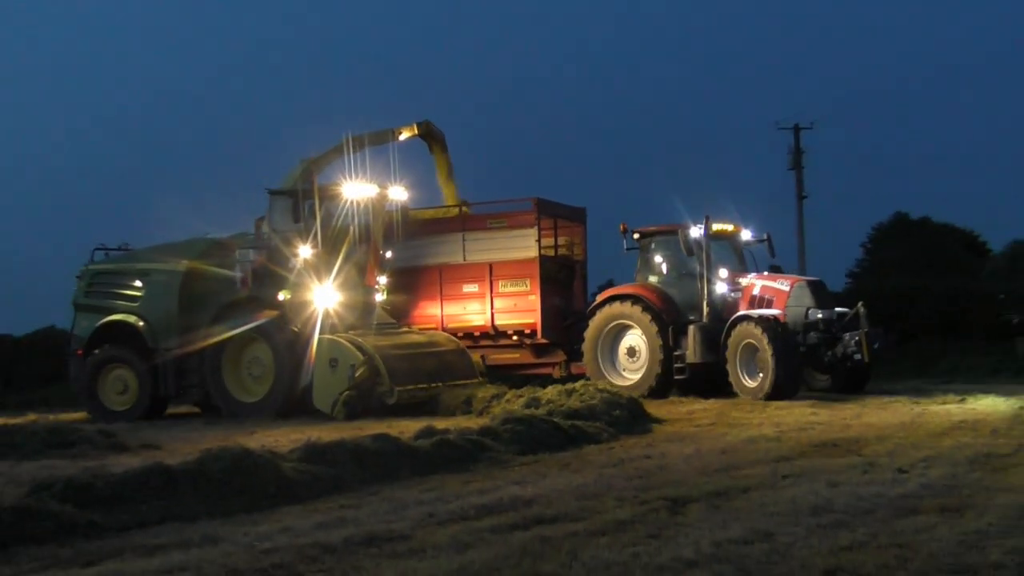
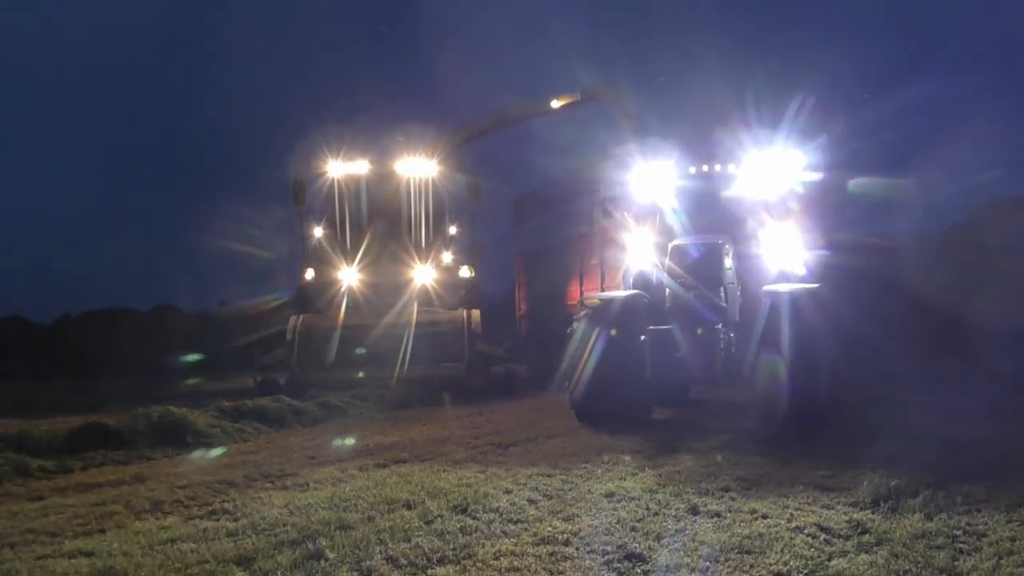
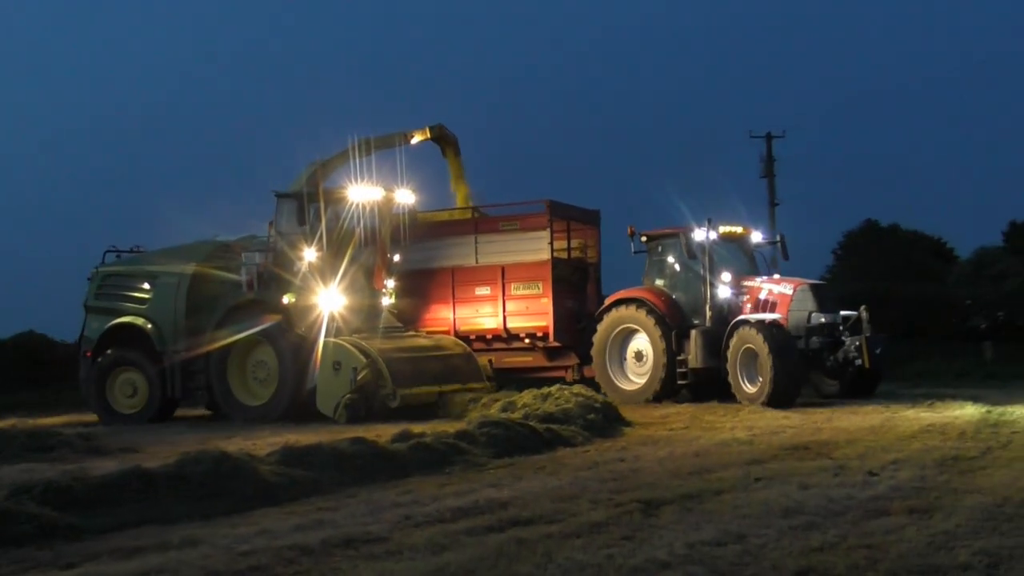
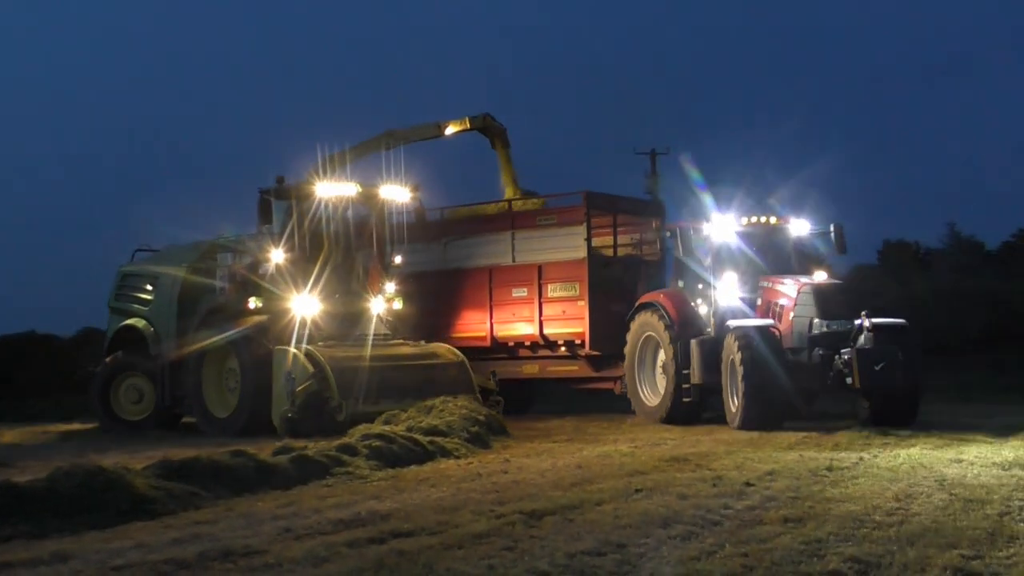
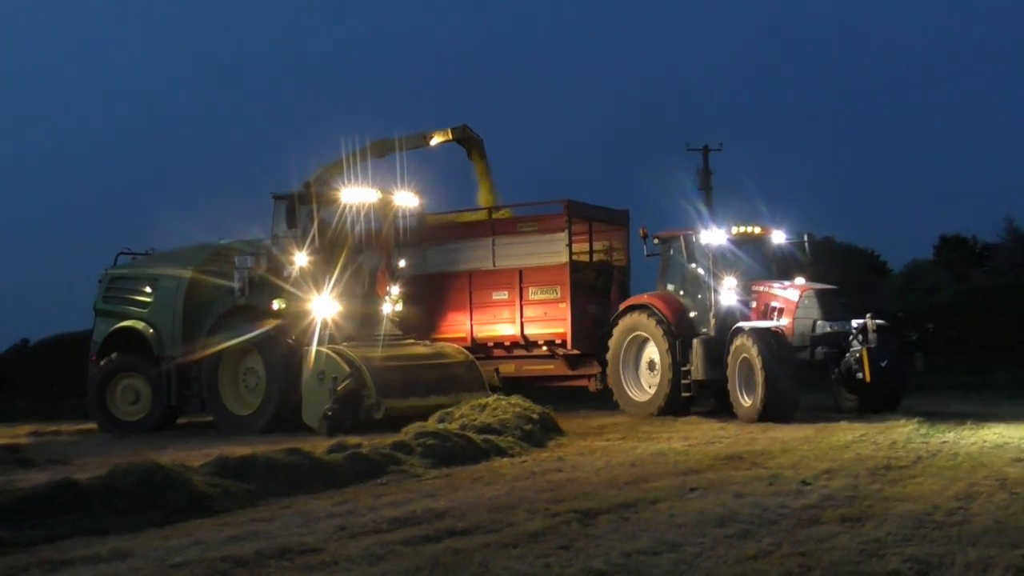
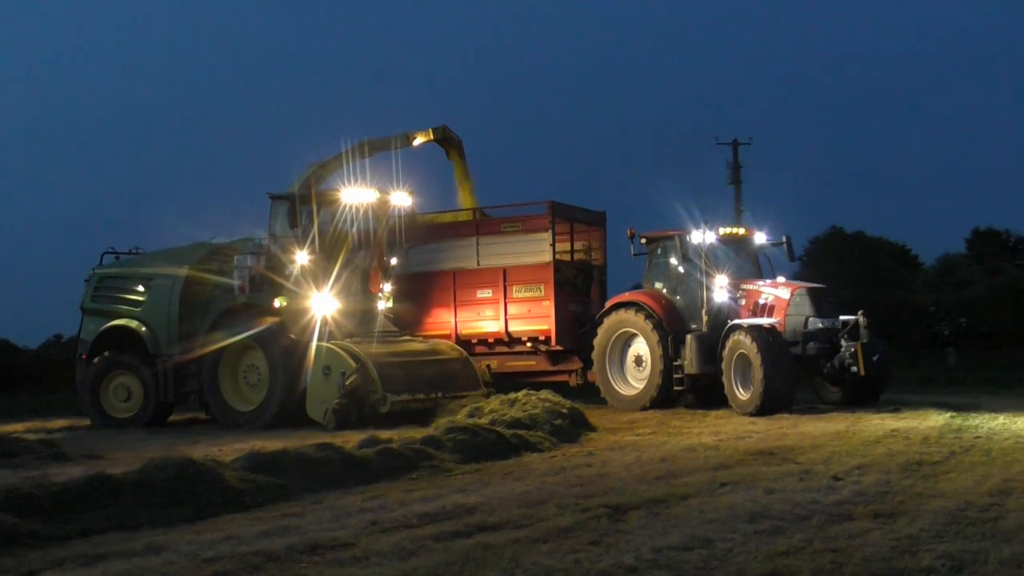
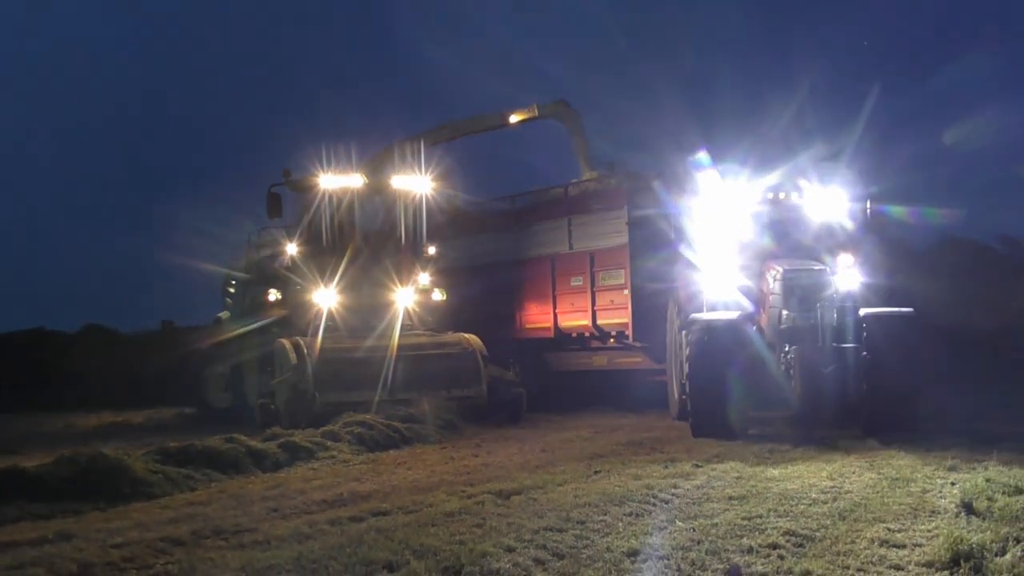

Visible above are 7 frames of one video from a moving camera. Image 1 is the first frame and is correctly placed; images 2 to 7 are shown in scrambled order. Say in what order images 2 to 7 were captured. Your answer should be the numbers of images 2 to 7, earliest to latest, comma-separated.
3, 6, 5, 4, 7, 2
